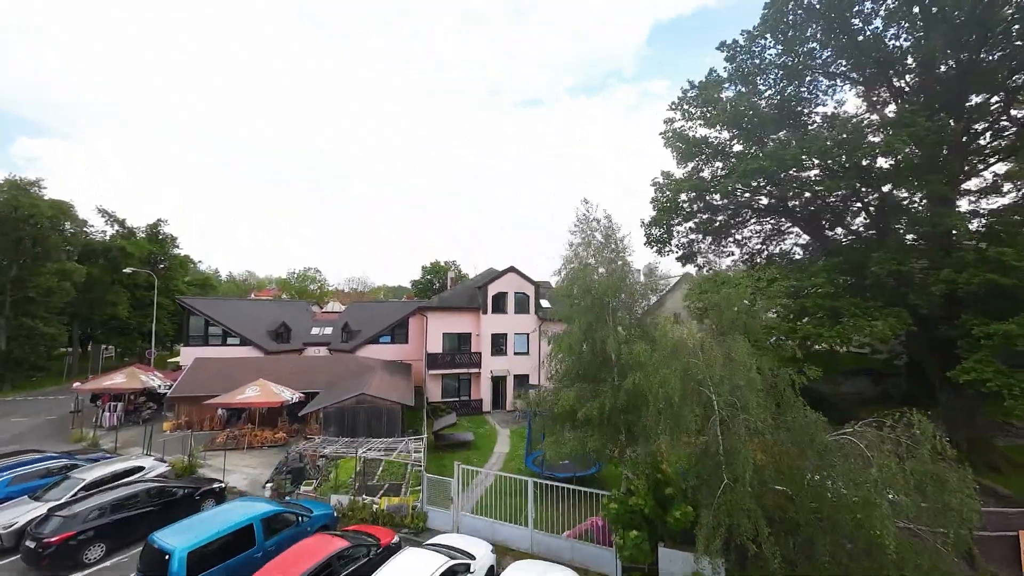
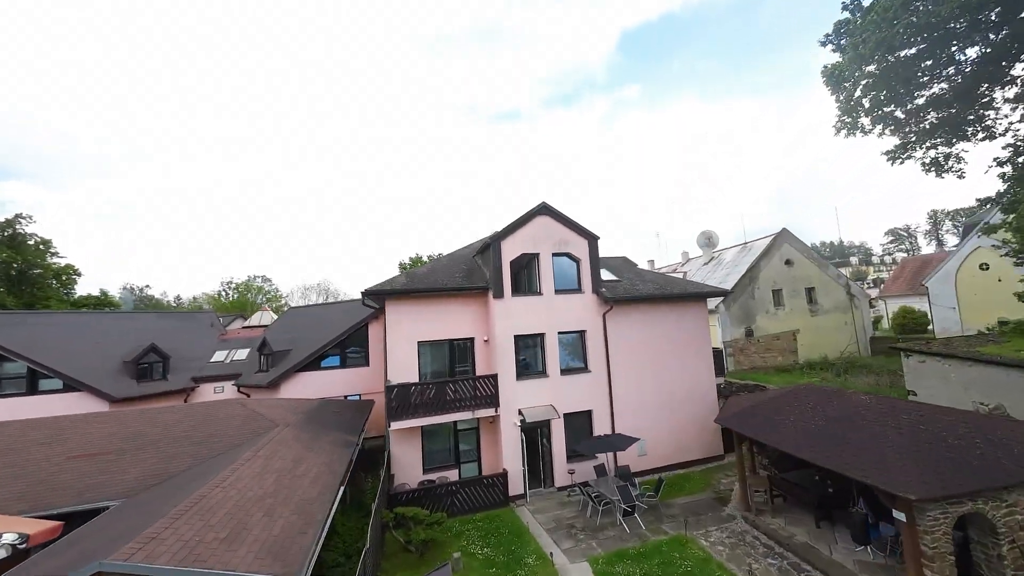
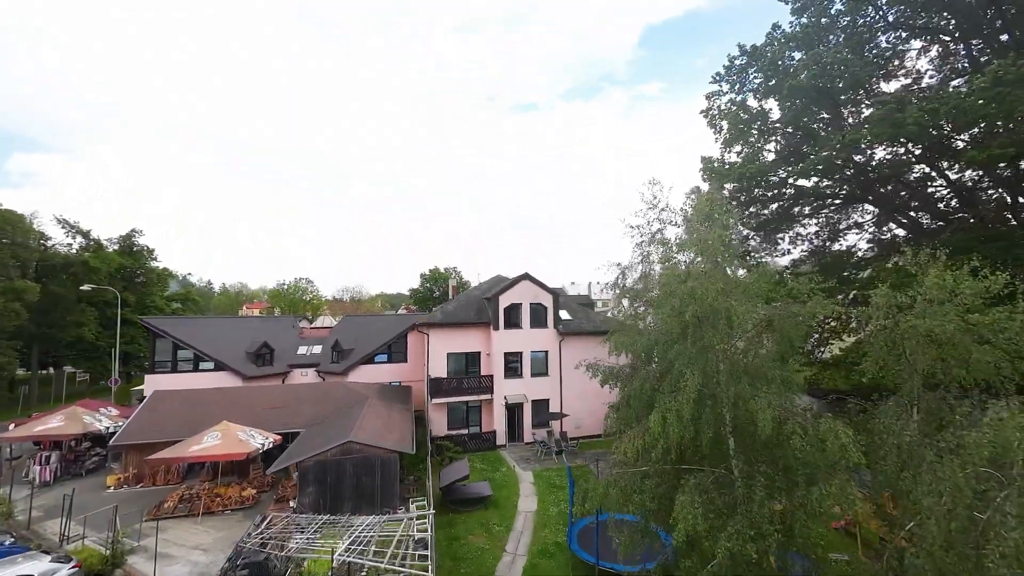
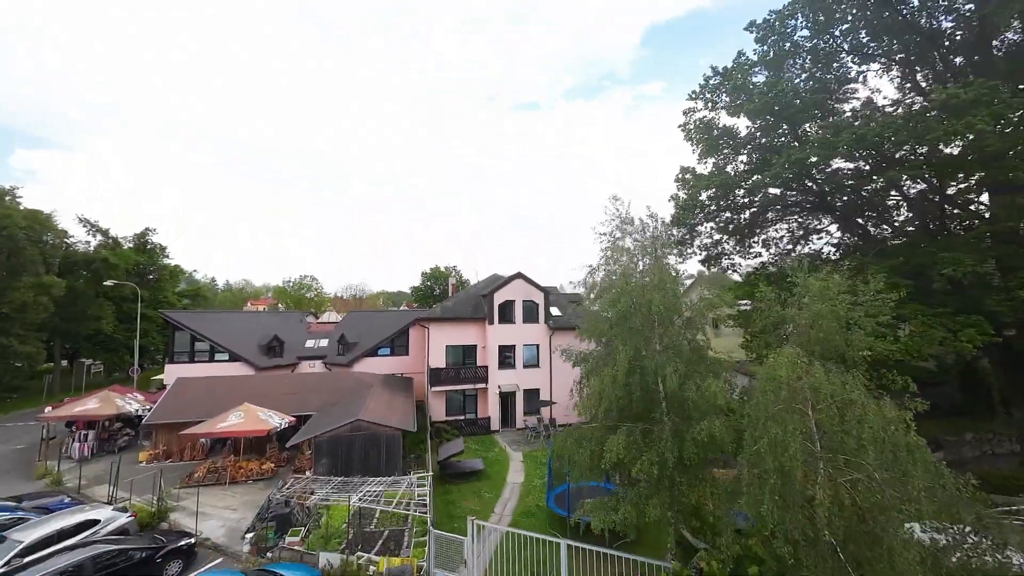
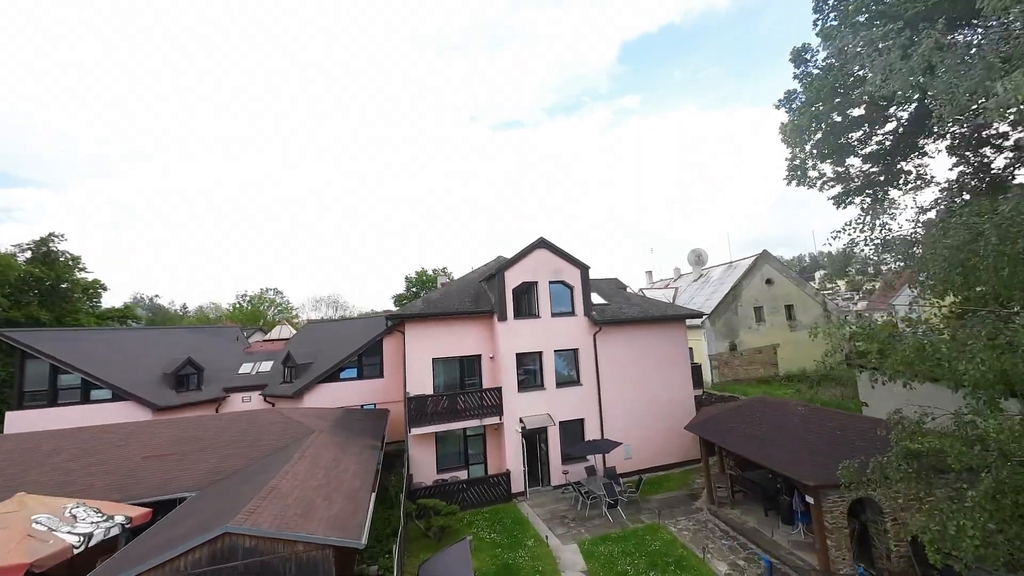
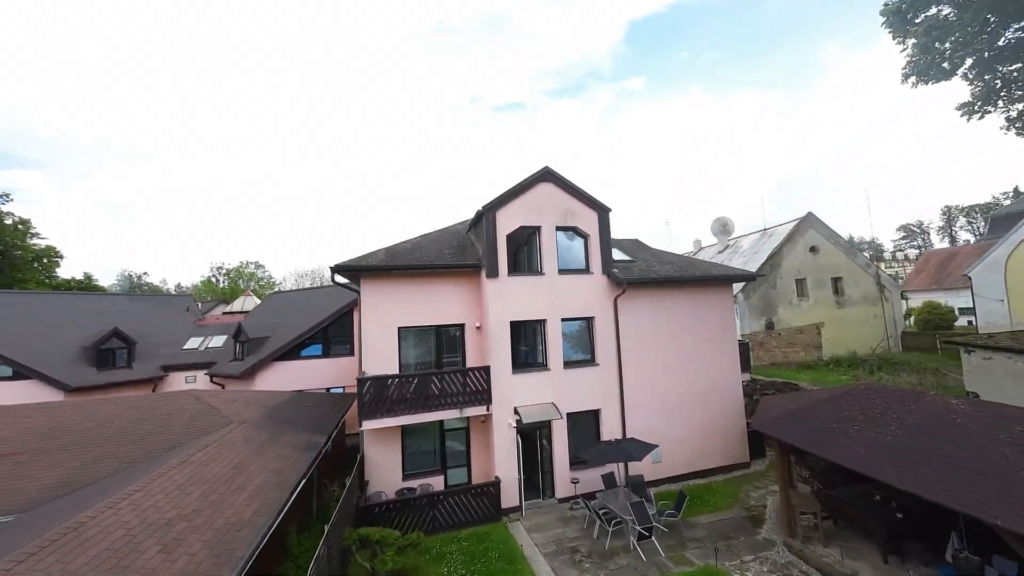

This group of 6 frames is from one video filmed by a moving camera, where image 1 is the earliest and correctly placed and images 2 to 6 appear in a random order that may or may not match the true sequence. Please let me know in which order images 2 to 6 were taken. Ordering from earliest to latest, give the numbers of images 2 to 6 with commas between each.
4, 3, 5, 2, 6
